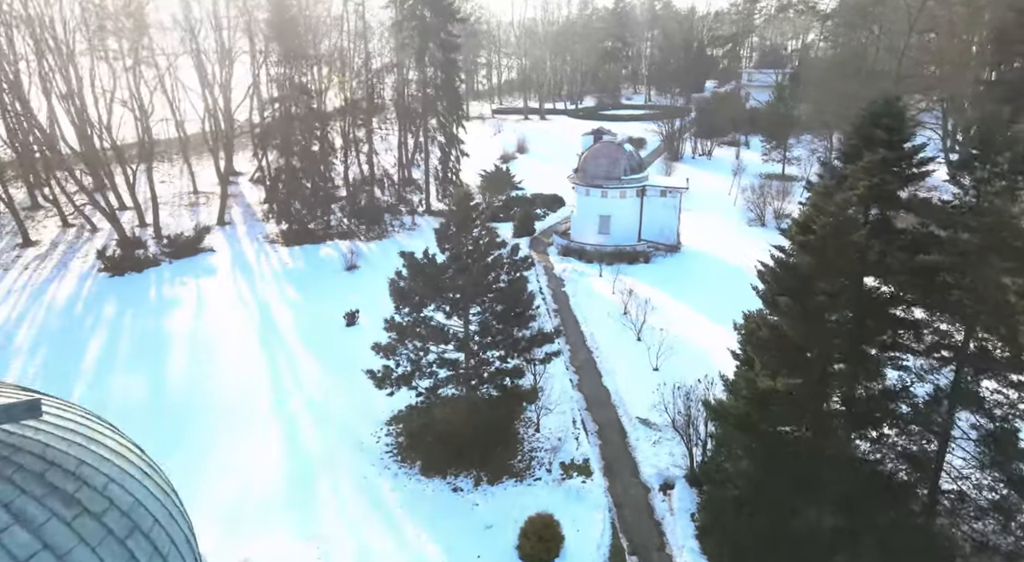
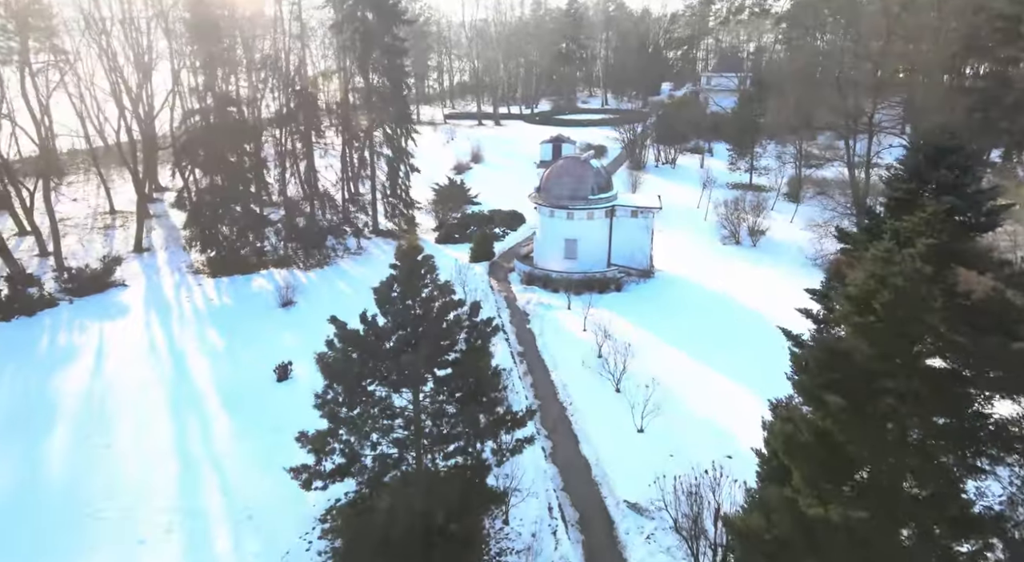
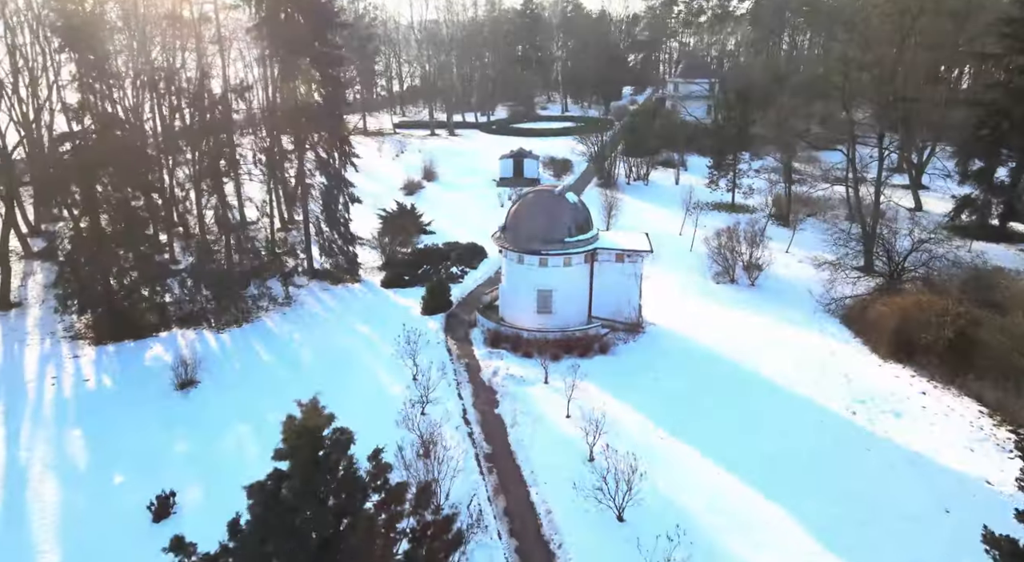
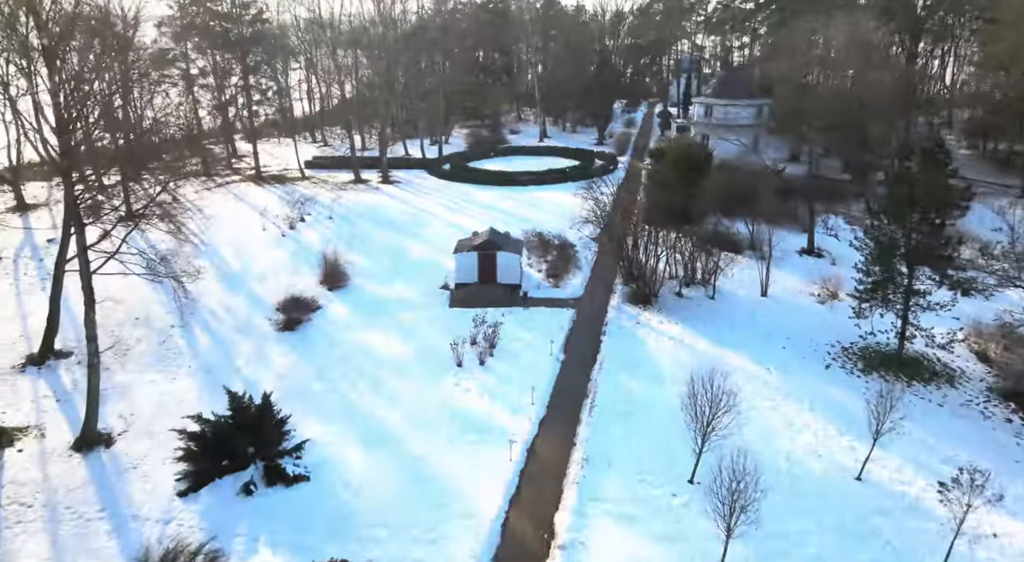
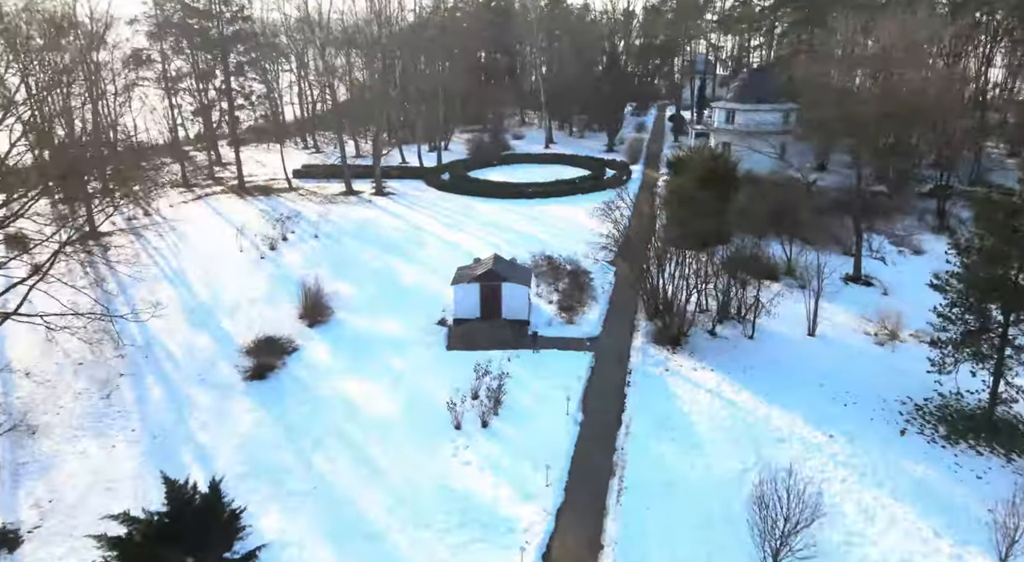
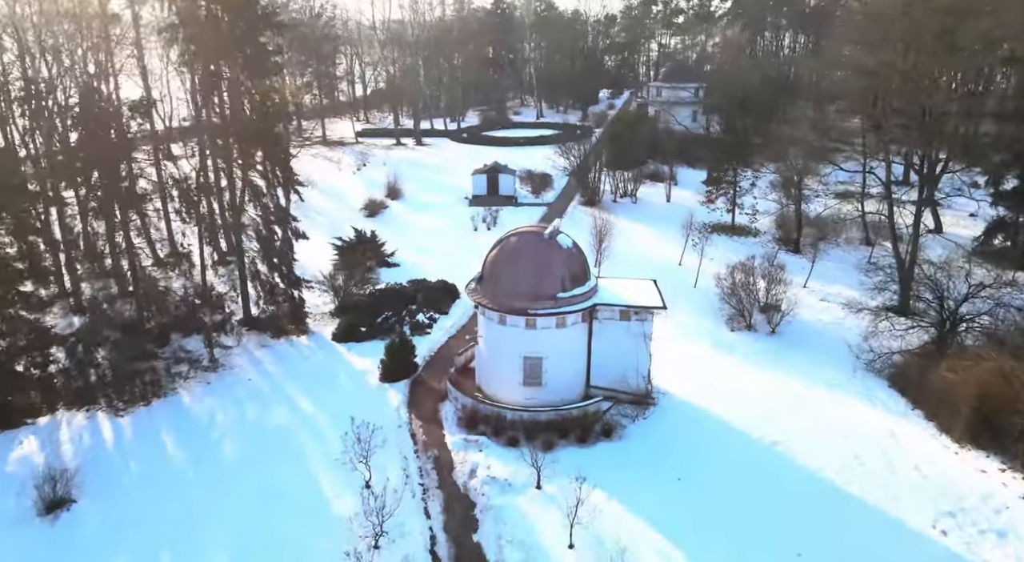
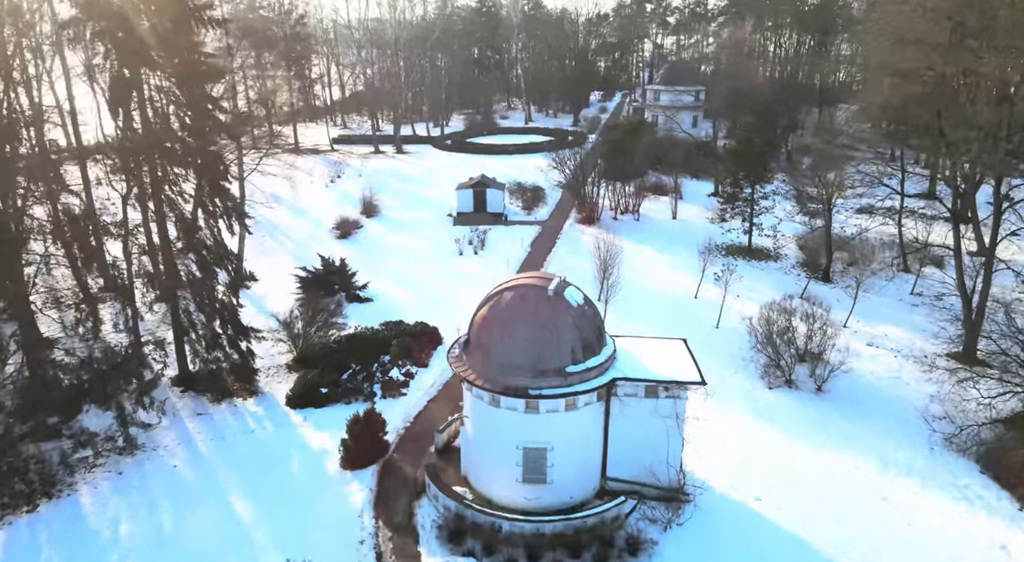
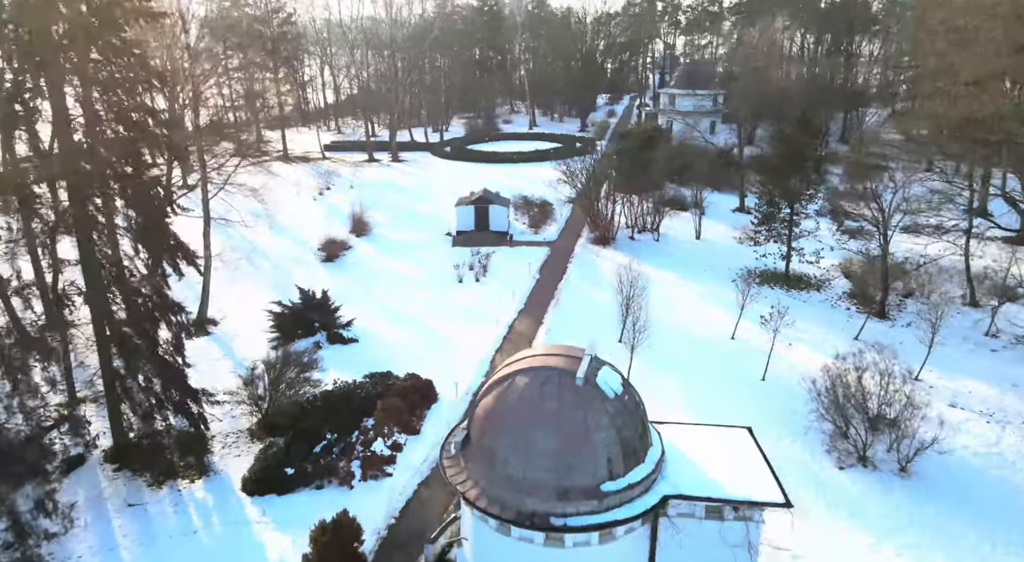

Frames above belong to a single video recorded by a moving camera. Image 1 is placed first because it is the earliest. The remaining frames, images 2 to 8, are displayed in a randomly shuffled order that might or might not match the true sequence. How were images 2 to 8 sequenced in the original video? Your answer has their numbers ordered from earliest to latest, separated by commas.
2, 3, 6, 7, 8, 4, 5
